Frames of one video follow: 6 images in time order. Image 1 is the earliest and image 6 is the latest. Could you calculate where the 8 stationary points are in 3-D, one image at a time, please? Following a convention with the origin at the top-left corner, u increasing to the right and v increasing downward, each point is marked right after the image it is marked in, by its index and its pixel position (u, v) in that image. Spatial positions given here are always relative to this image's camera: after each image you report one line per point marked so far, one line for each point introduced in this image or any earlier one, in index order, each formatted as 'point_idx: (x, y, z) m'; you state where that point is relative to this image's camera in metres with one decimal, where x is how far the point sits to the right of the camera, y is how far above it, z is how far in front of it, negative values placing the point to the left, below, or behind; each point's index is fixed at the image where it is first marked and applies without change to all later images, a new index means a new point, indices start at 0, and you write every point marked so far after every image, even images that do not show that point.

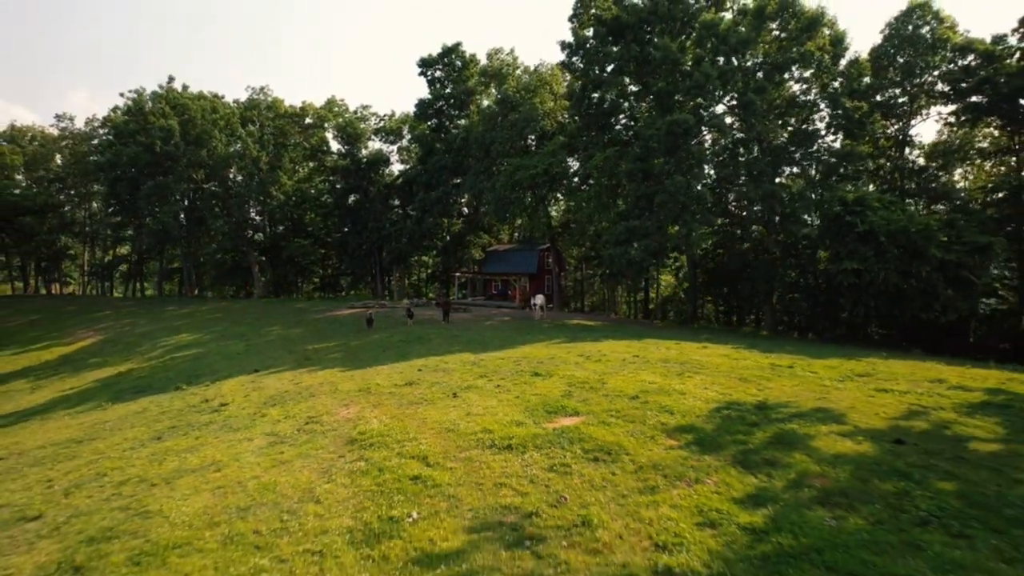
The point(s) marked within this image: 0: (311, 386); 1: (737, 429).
0: (-4.2, -2.0, +13.8) m
1: (+2.8, -1.7, +8.0) m
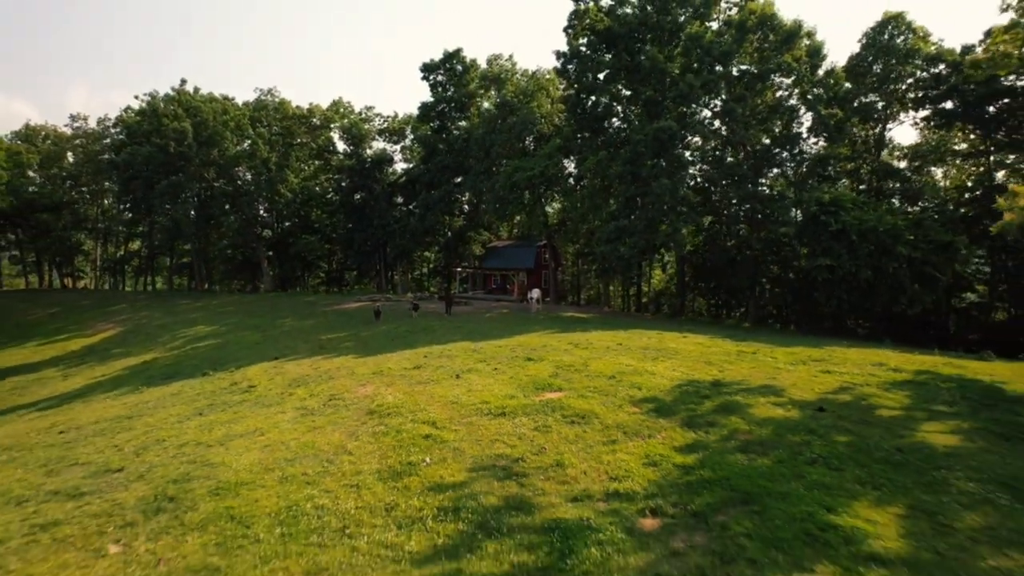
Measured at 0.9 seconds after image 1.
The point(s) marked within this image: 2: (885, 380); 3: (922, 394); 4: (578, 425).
0: (-4.3, -1.9, +15.5) m
1: (+2.7, -1.6, +9.7) m
2: (+6.3, -1.5, +11.1) m
3: (+6.2, -1.6, +10.0) m
4: (+0.9, -1.8, +8.6) m
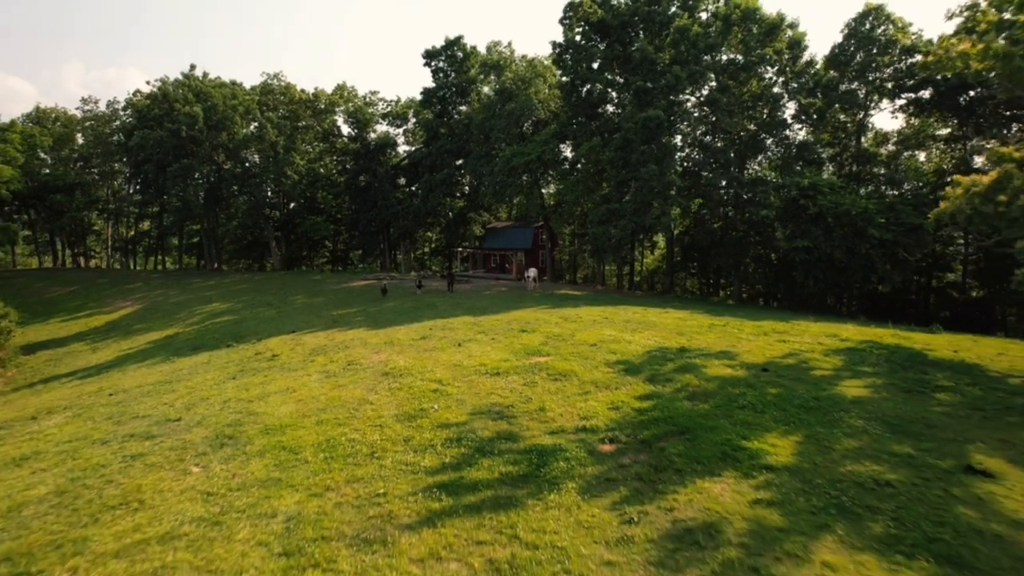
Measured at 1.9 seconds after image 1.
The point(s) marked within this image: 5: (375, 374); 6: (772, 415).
0: (-4.4, -1.4, +17.3) m
1: (+2.6, -1.3, +11.5) m
2: (+6.2, -1.1, +12.9) m
3: (+6.1, -1.2, +11.8) m
4: (+0.7, -1.4, +10.4) m
5: (-2.6, -1.6, +12.6) m
6: (+3.3, -1.6, +8.4) m
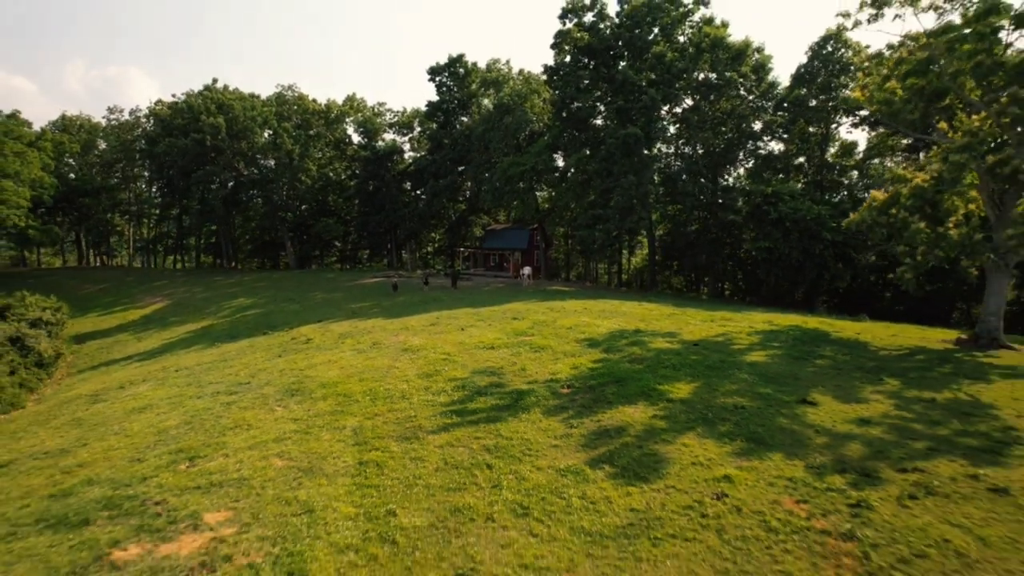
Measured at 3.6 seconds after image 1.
0: (-4.6, -1.2, +20.7) m
1: (+2.4, -1.2, +14.9) m
2: (+6.0, -1.0, +16.3) m
3: (+5.9, -1.1, +15.2) m
4: (+0.5, -1.3, +13.8) m
5: (-2.8, -1.5, +16.0) m
6: (+3.1, -1.5, +11.8) m
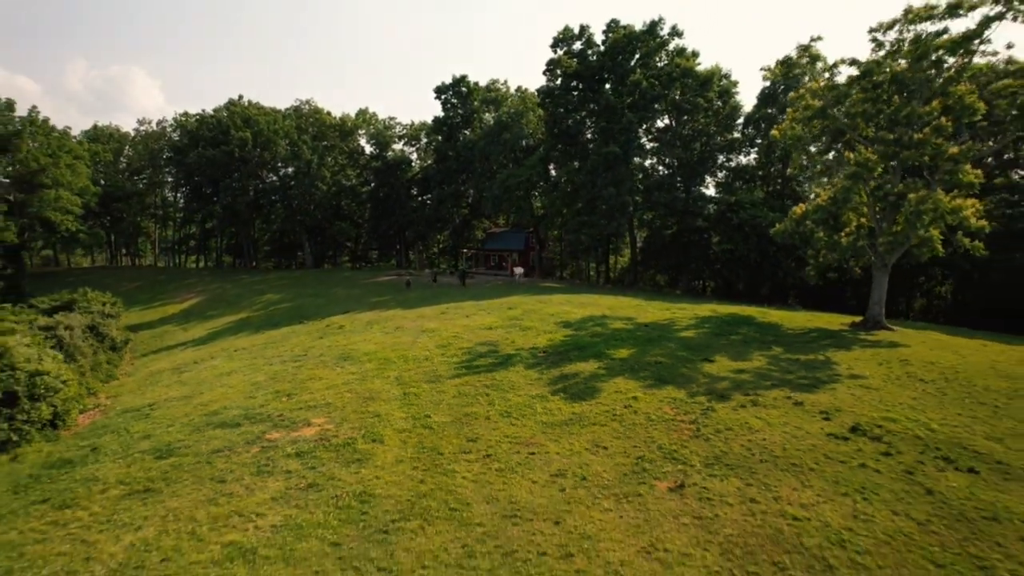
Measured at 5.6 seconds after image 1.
0: (-4.7, -1.1, +25.2) m
1: (+2.2, -1.0, +19.4) m
2: (+5.8, -0.9, +20.8) m
3: (+5.8, -1.0, +19.7) m
4: (+0.4, -1.2, +18.3) m
5: (-3.0, -1.4, +20.5) m
6: (+2.9, -1.3, +16.3) m
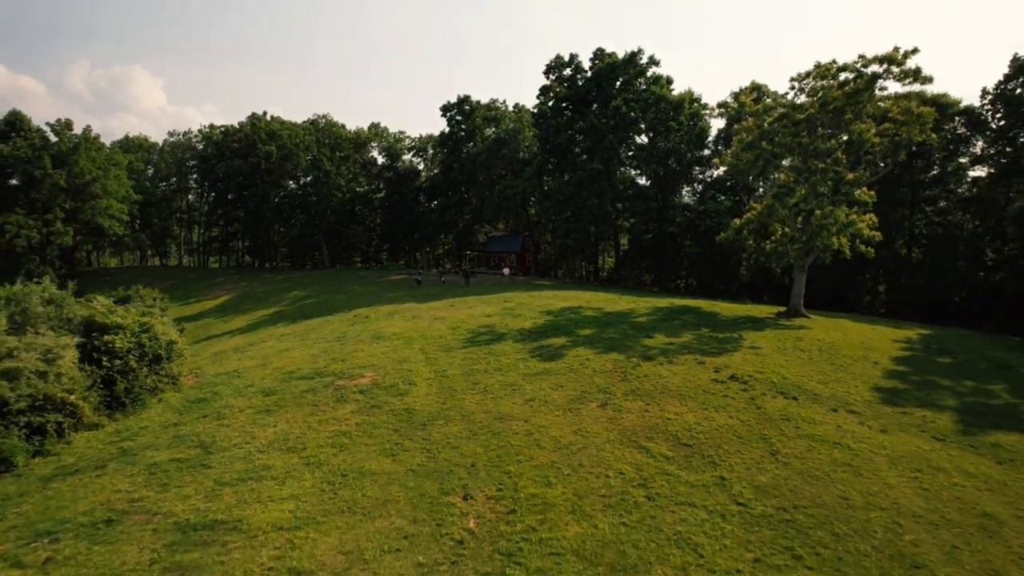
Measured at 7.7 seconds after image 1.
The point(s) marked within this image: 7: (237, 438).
0: (-4.9, -0.9, +30.3) m
1: (+2.0, -0.9, +24.4) m
2: (+5.6, -0.7, +25.8) m
3: (+5.5, -0.8, +24.7) m
4: (+0.2, -1.0, +23.3) m
5: (-3.2, -1.2, +25.6) m
6: (+2.7, -1.2, +21.4) m
7: (-5.1, -2.8, +12.1) m
